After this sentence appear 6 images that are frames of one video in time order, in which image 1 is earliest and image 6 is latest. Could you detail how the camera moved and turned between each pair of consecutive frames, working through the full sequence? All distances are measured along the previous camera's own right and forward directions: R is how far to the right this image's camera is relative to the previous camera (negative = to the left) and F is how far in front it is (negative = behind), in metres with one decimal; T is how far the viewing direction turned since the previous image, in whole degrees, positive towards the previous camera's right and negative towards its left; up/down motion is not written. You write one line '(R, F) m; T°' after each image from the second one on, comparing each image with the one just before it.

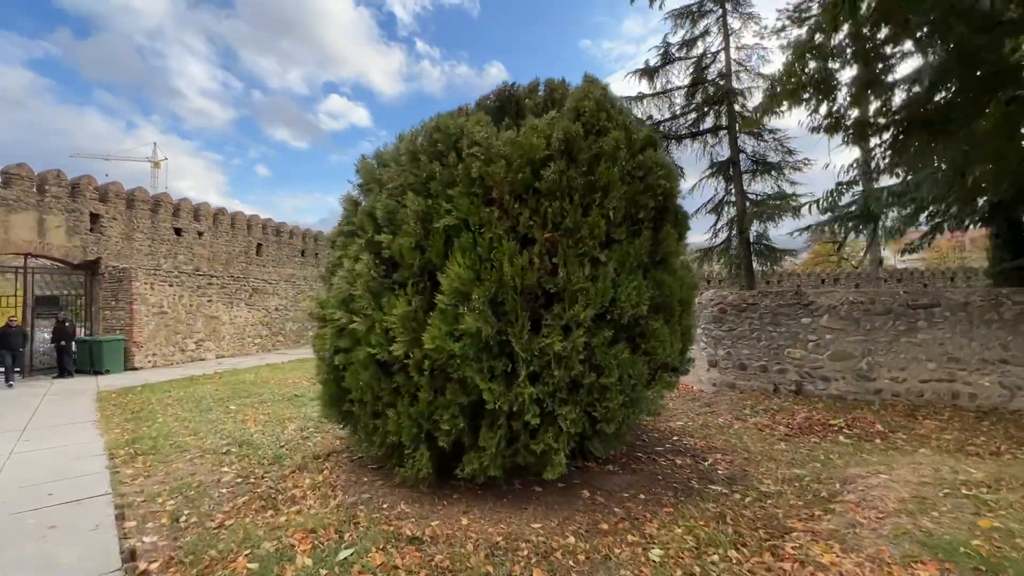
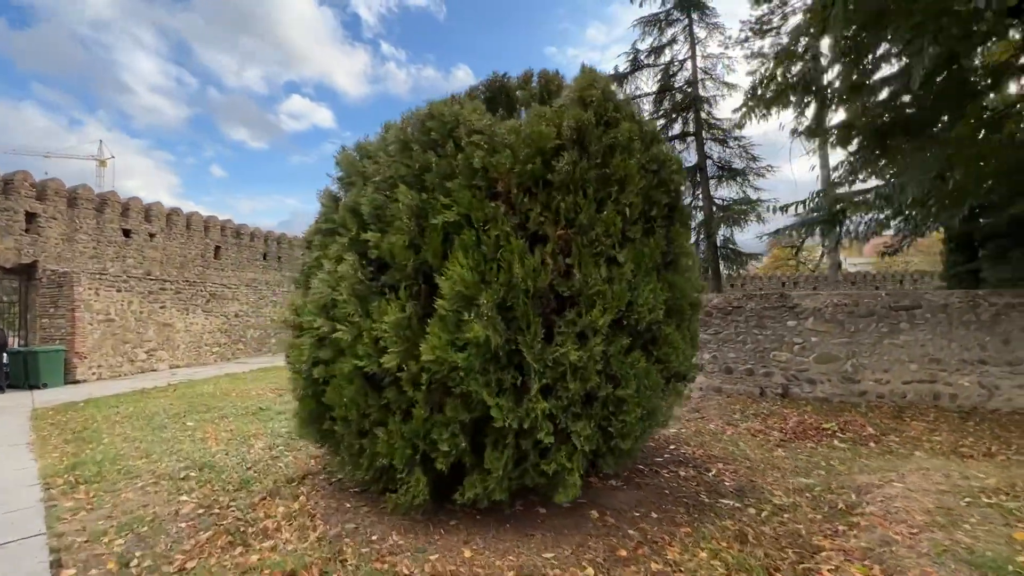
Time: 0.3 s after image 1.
(-0.2, +0.3) m; +4°
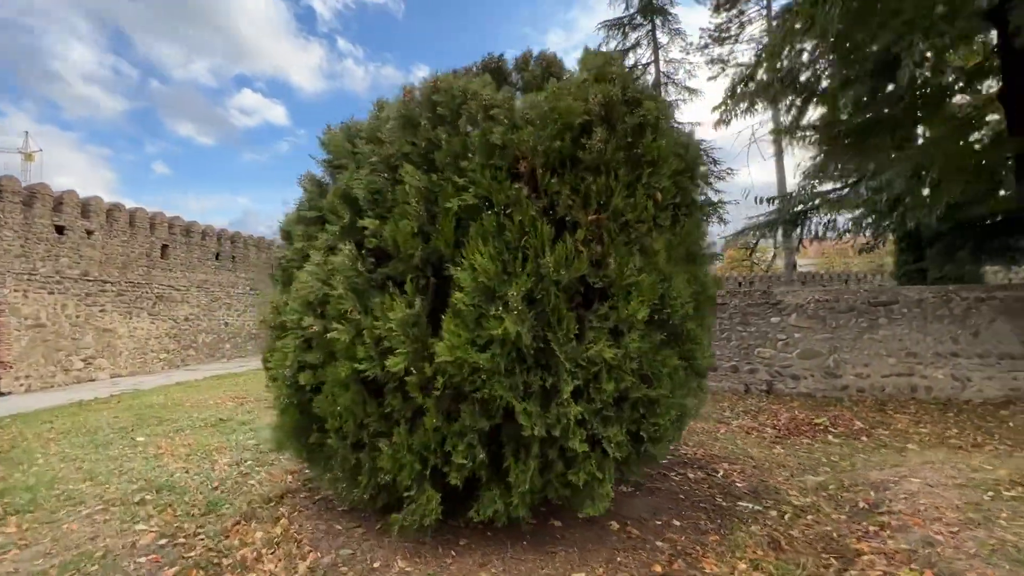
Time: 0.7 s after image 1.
(-0.3, +0.3) m; +5°
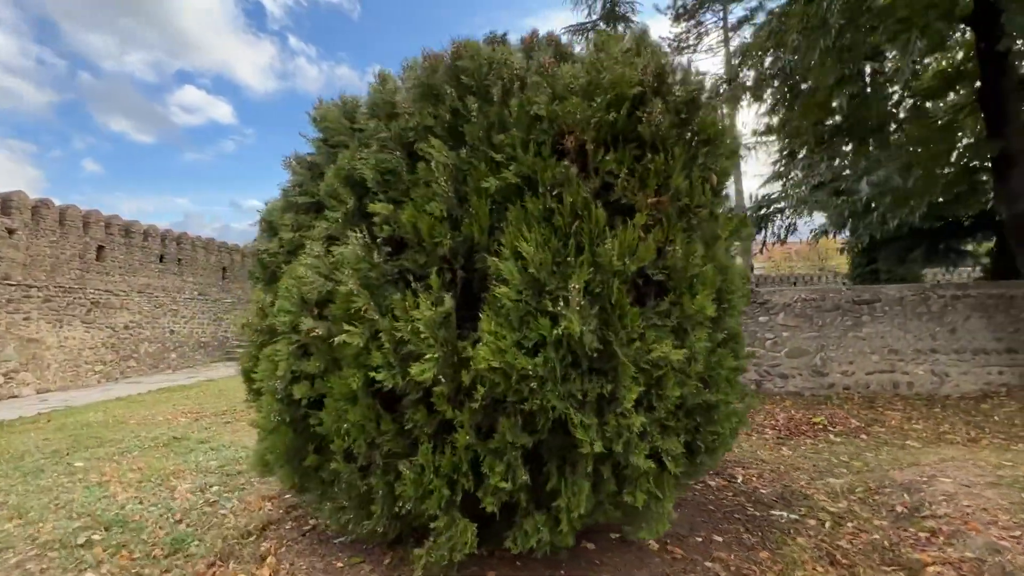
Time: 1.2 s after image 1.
(-0.4, +0.4) m; +5°
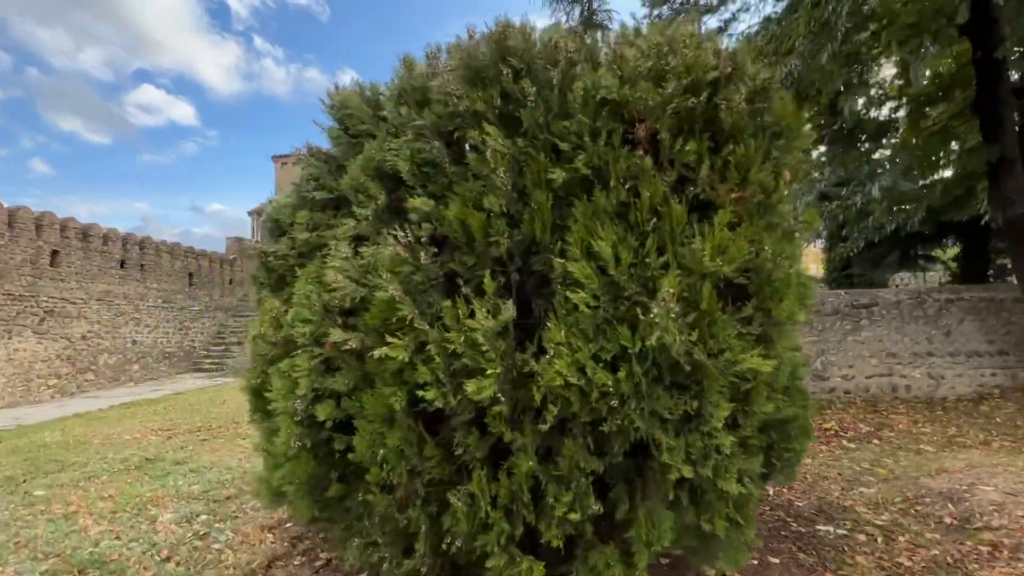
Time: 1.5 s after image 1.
(-0.4, +0.3) m; +3°
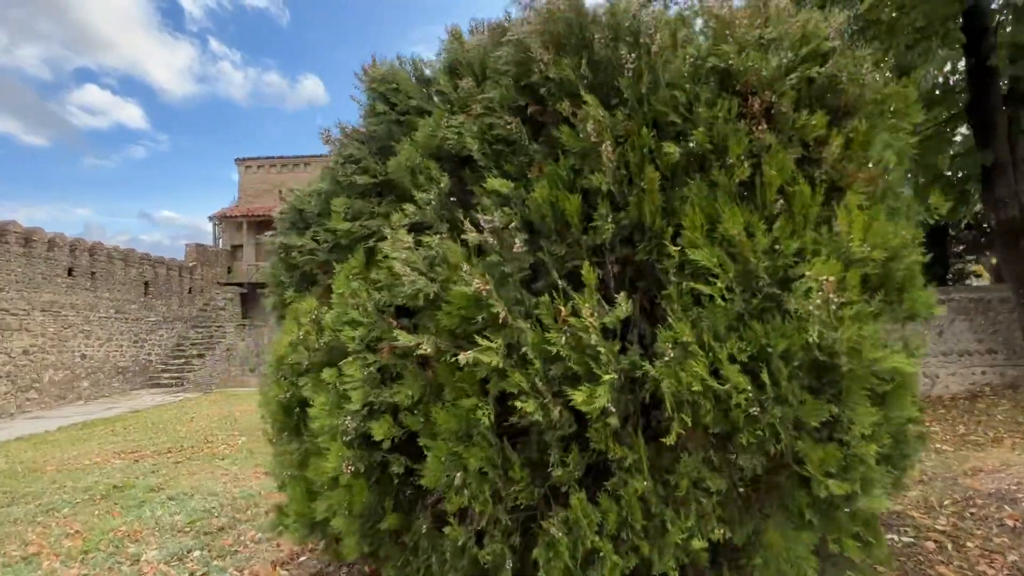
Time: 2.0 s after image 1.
(-0.5, +0.3) m; +4°
